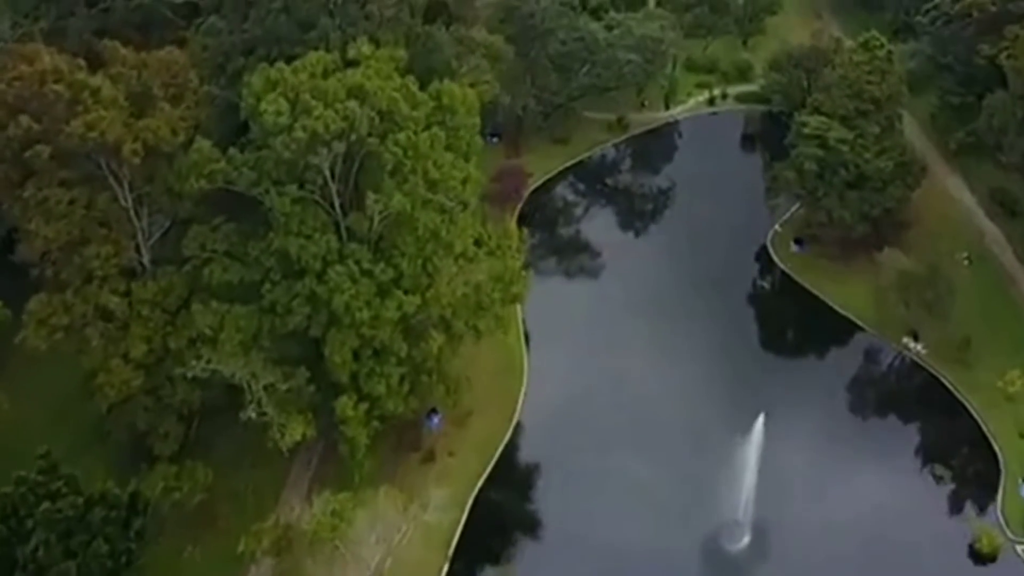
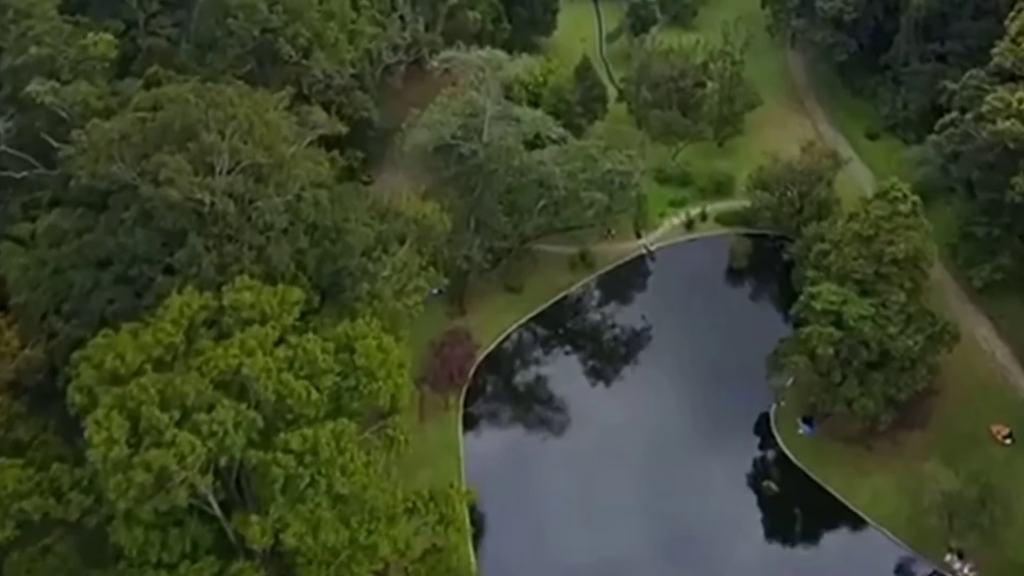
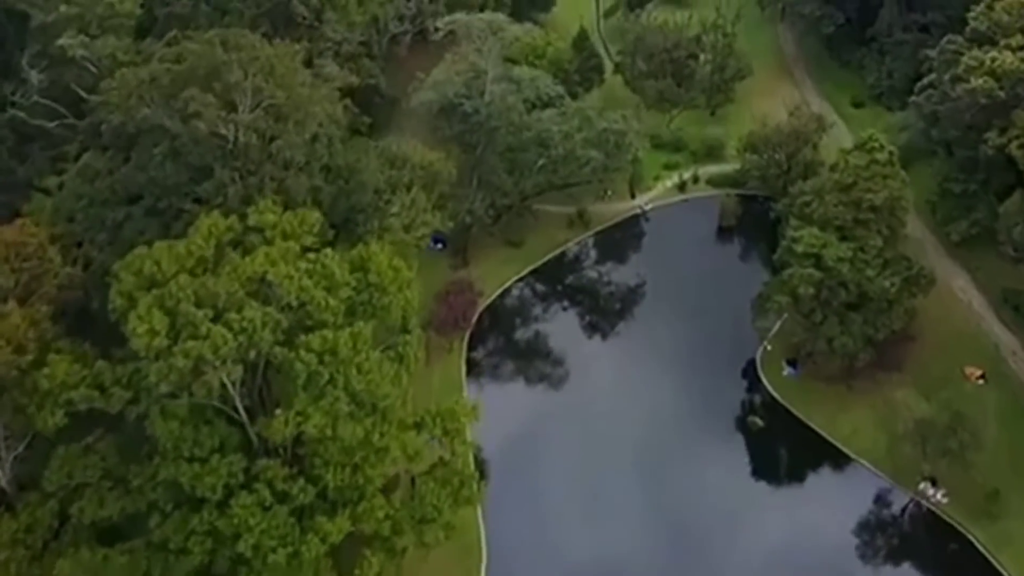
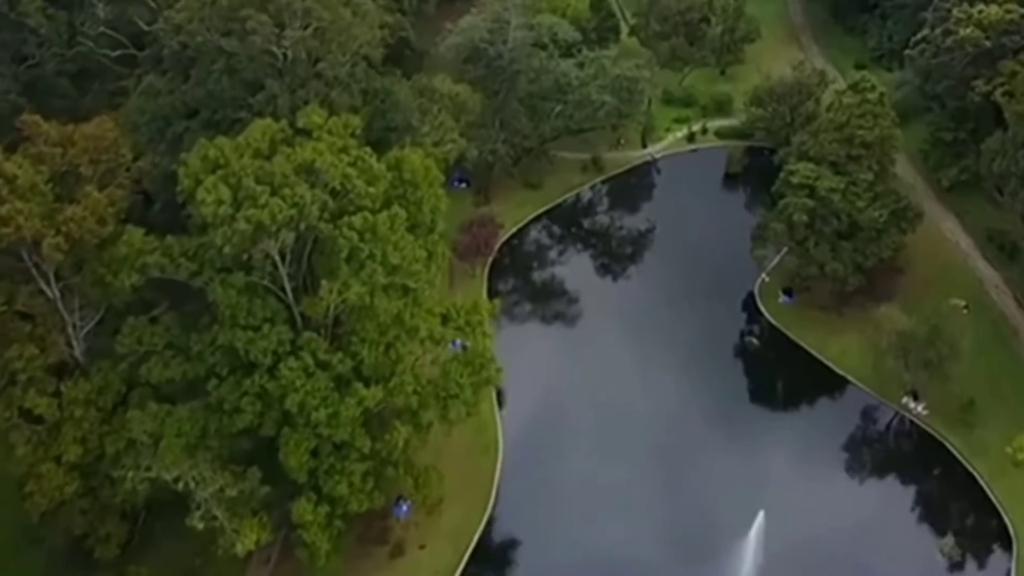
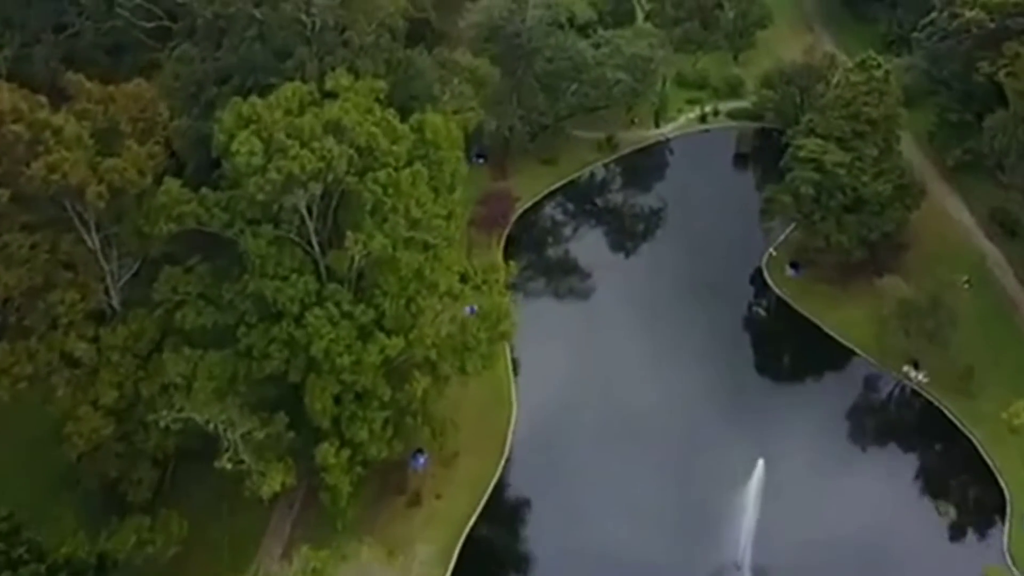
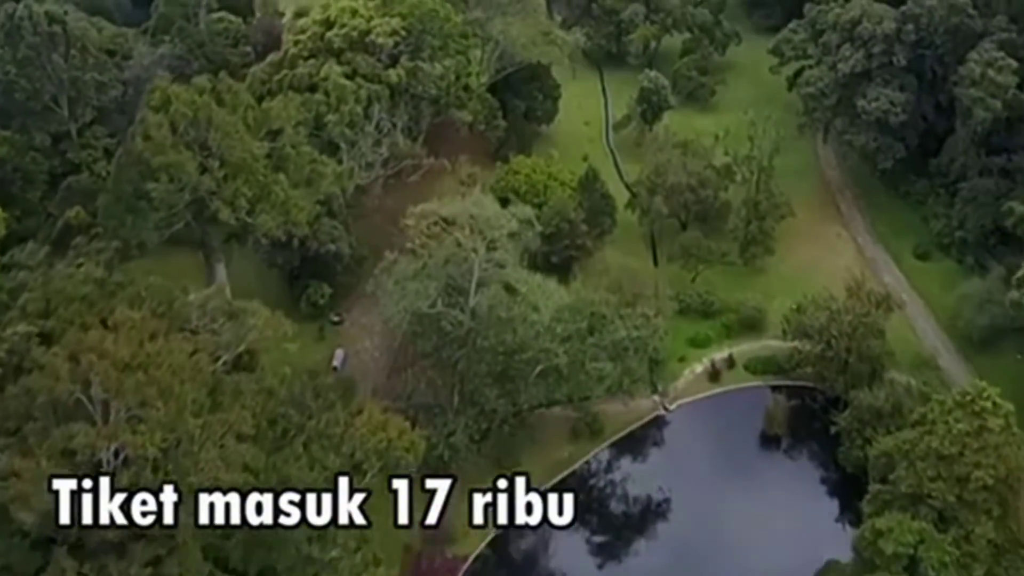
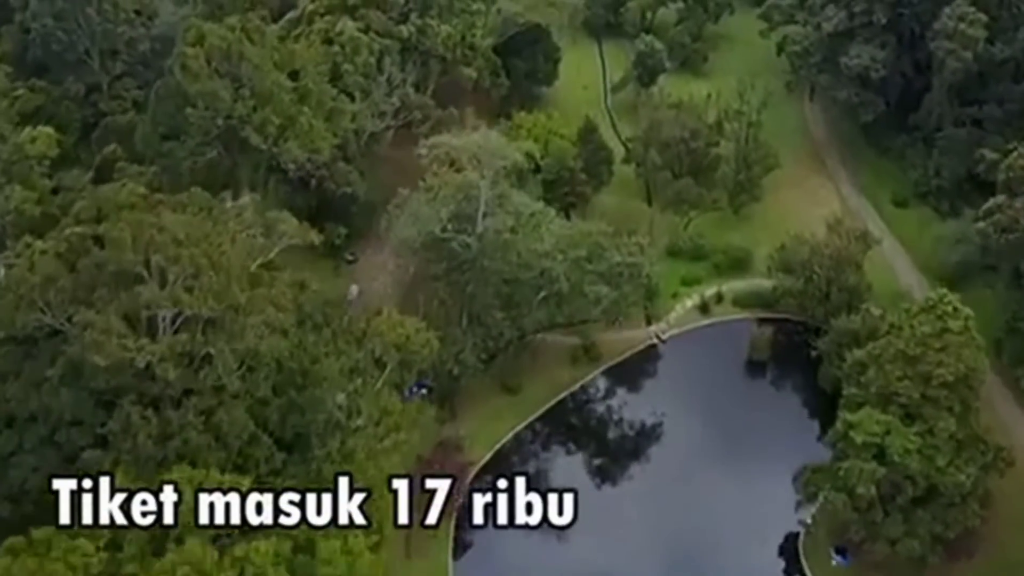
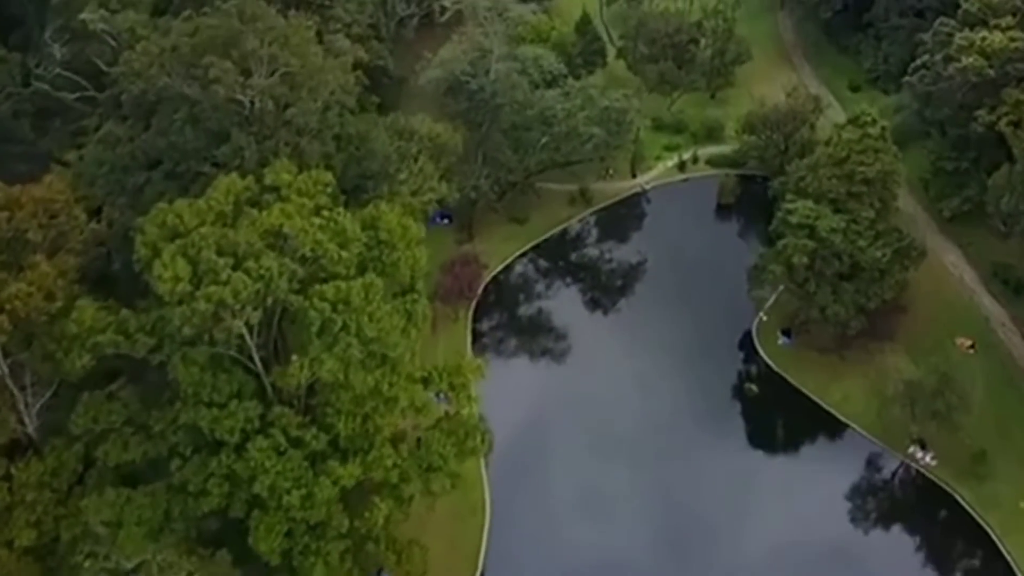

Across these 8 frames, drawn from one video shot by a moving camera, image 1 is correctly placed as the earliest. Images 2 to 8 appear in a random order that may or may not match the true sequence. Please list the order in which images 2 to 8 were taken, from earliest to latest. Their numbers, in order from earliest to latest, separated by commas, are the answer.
5, 4, 8, 3, 2, 7, 6
